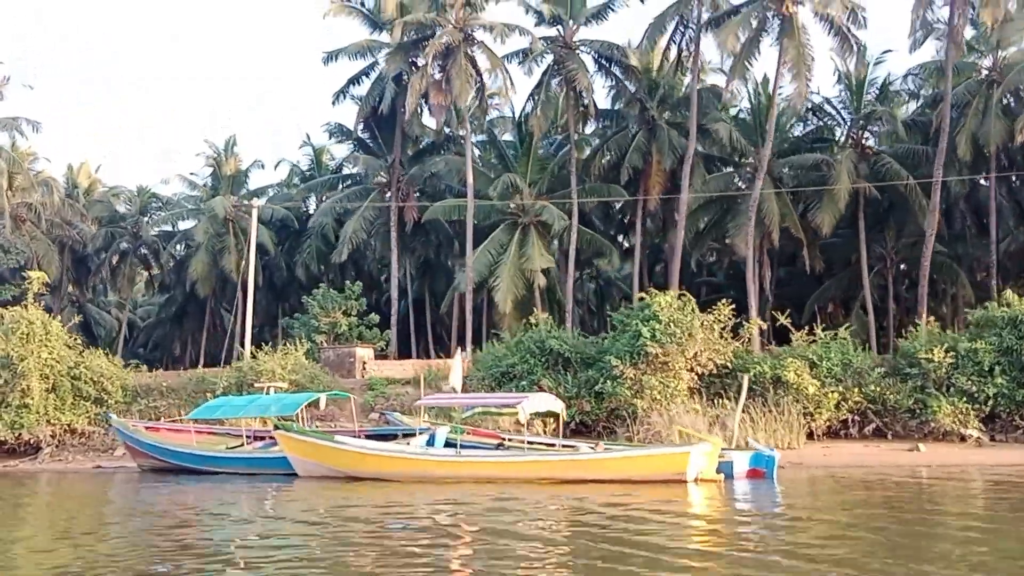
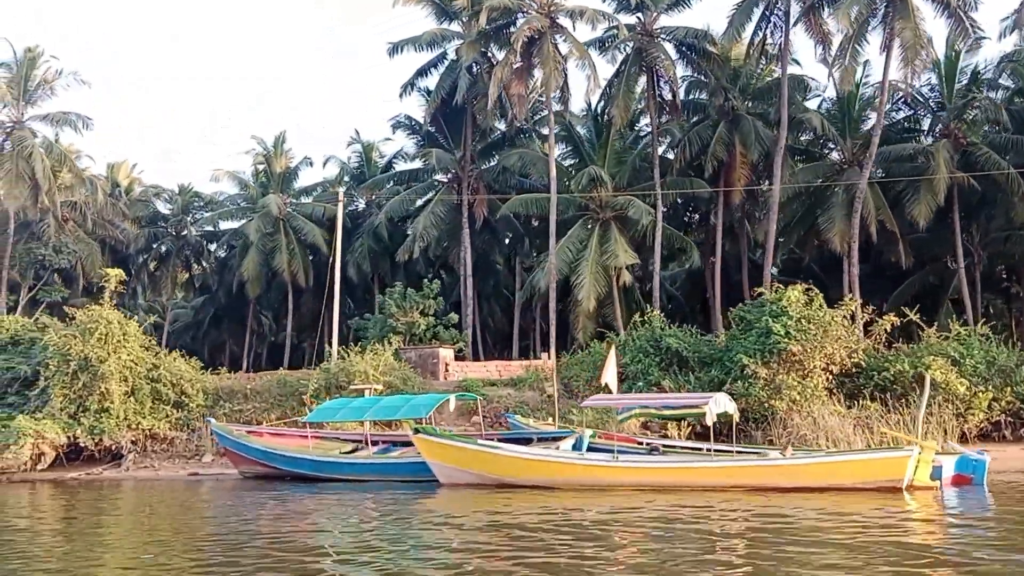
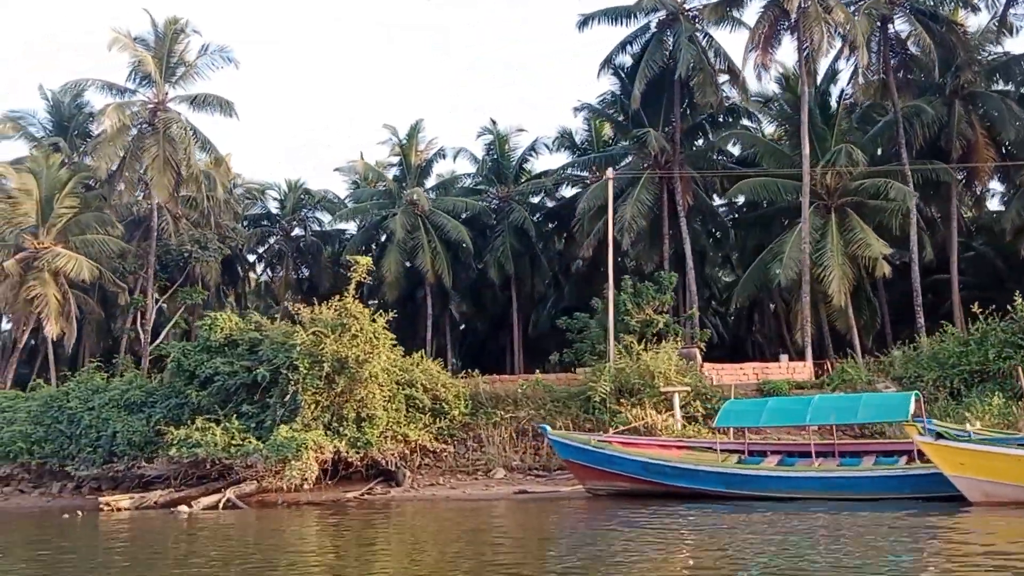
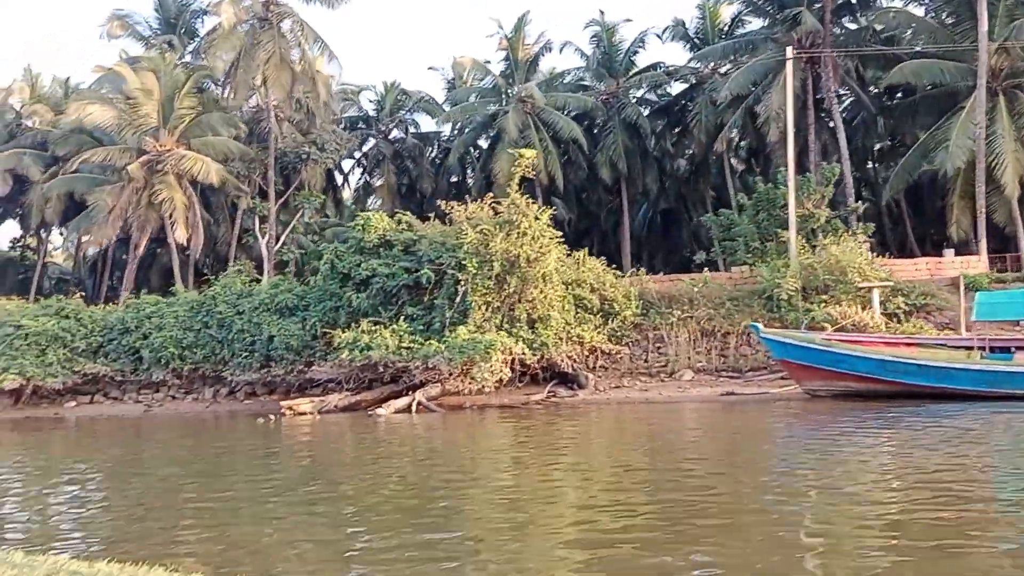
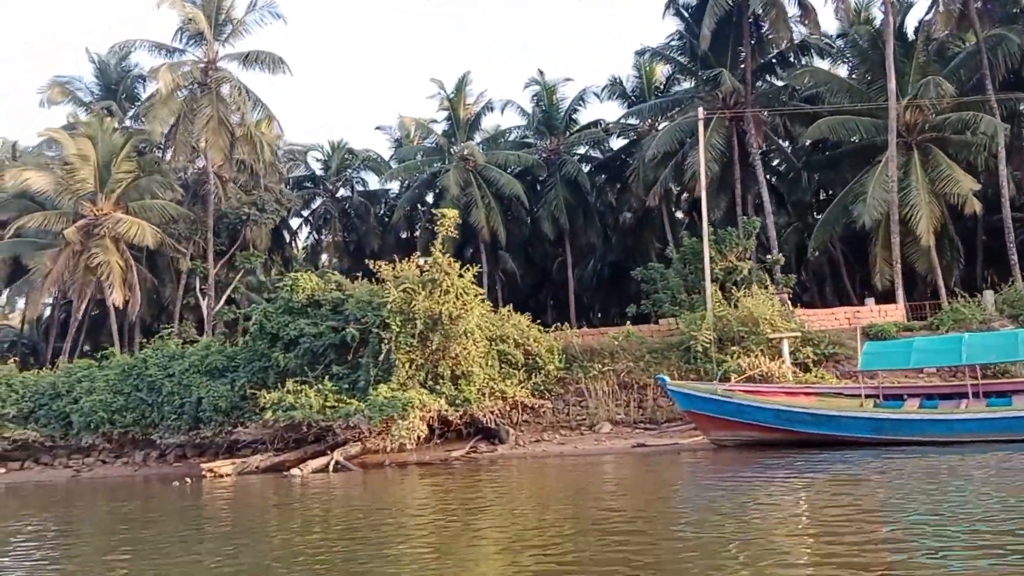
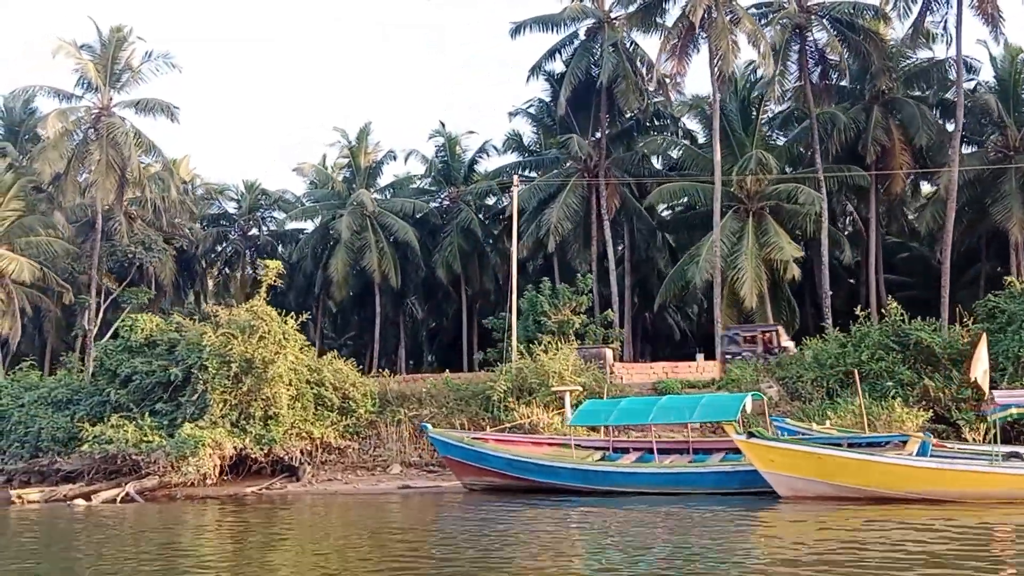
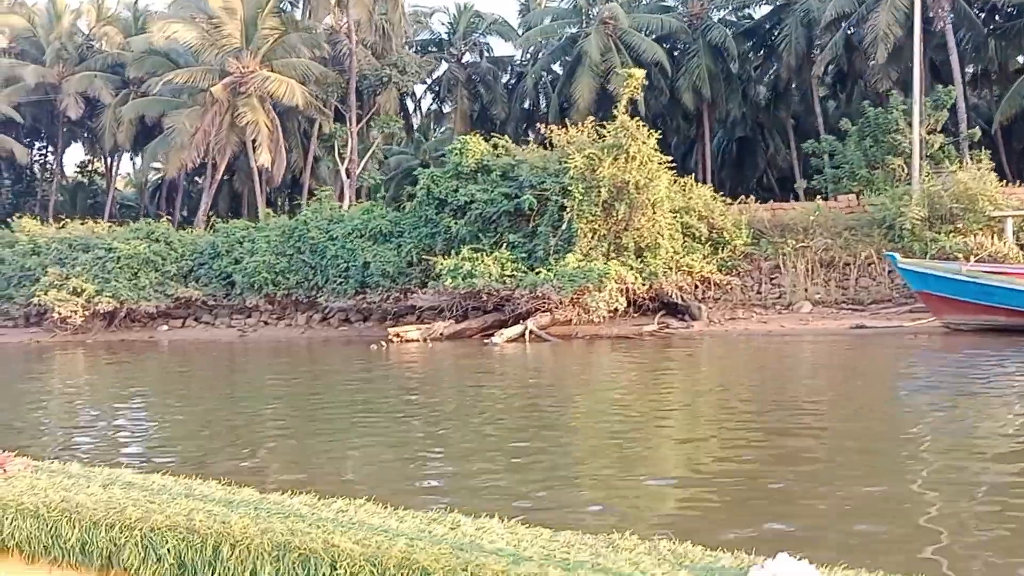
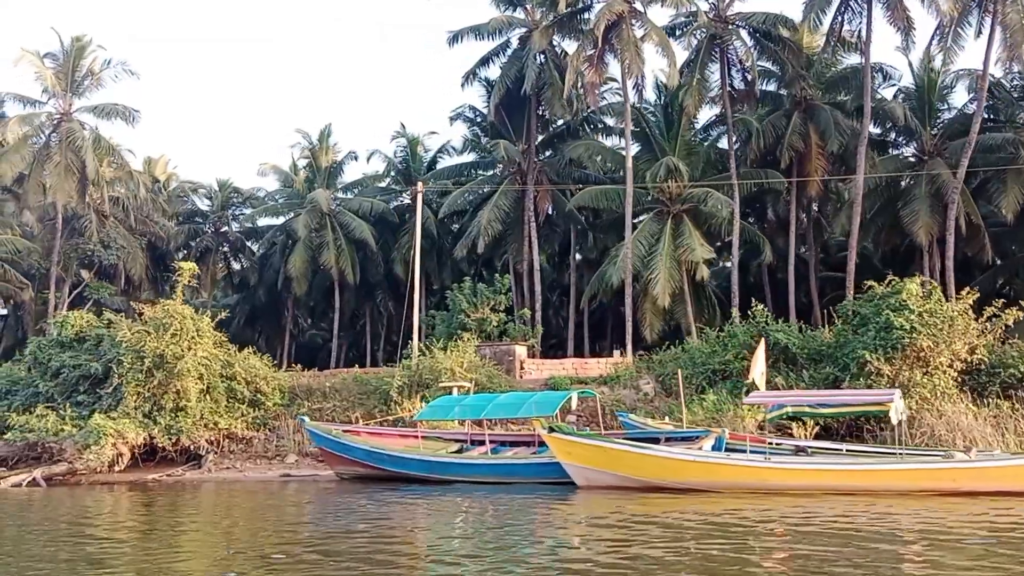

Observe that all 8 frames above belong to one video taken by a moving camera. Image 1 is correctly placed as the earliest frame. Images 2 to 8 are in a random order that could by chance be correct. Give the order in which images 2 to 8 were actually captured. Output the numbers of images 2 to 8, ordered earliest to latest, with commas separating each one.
2, 8, 6, 3, 5, 4, 7
